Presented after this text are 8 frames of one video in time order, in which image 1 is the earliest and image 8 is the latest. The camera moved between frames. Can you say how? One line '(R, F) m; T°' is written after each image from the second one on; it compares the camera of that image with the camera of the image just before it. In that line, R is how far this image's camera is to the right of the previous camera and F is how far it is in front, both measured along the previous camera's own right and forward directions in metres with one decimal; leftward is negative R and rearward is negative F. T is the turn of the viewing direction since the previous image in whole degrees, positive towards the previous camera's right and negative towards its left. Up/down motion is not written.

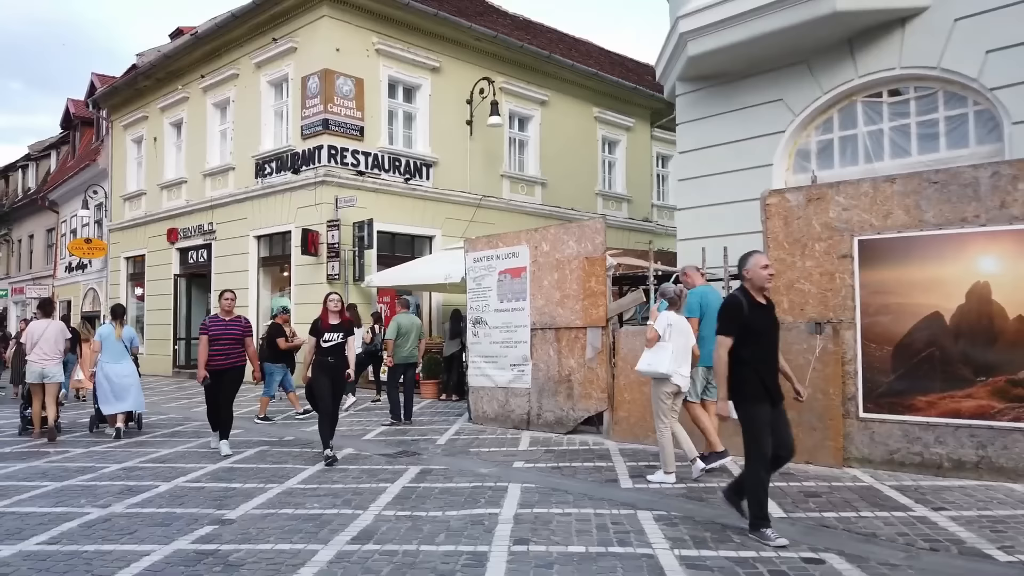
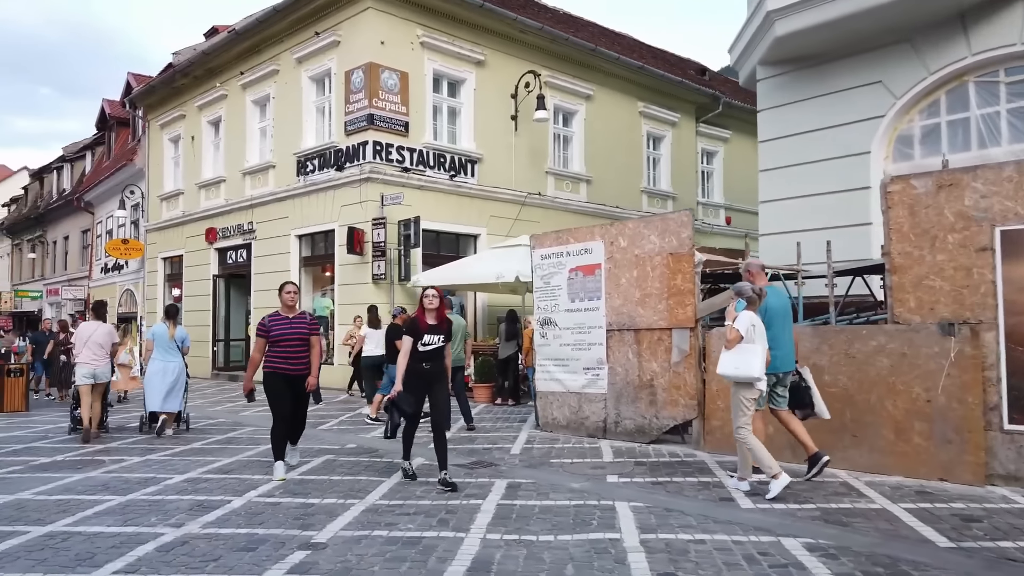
(-0.6, +0.6) m; -2°
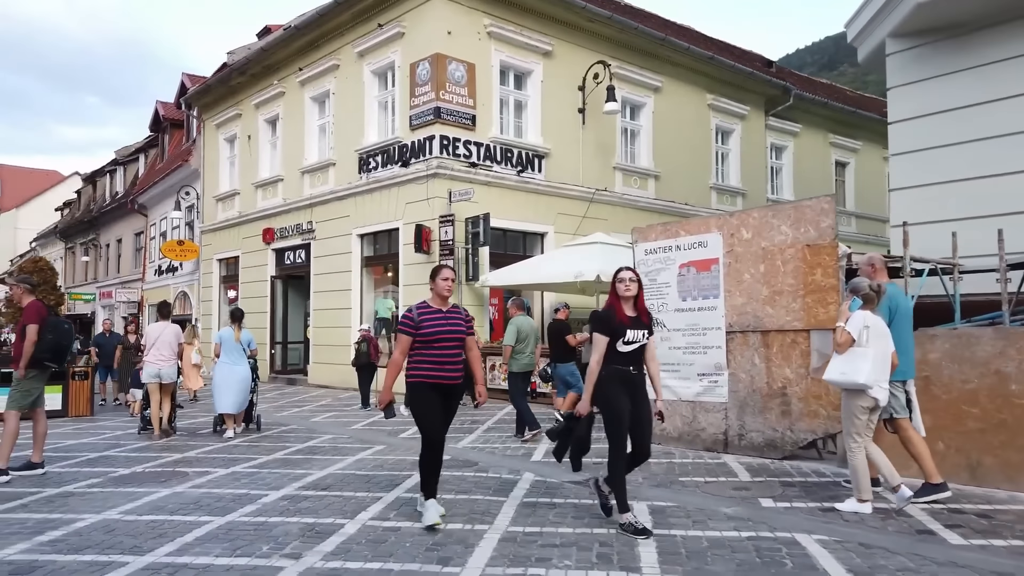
(-0.8, +0.8) m; -3°
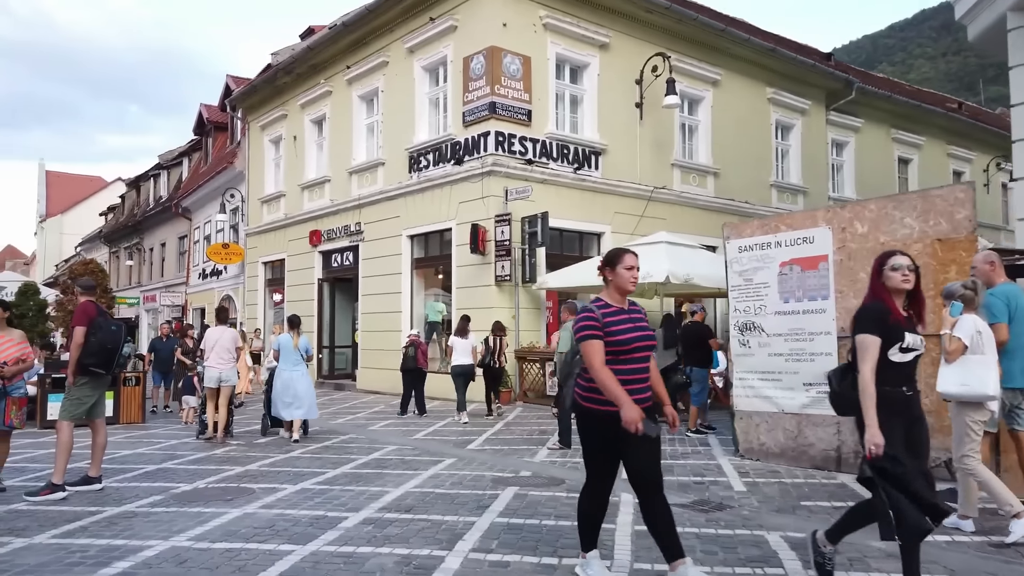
(-0.5, +0.6) m; -2°
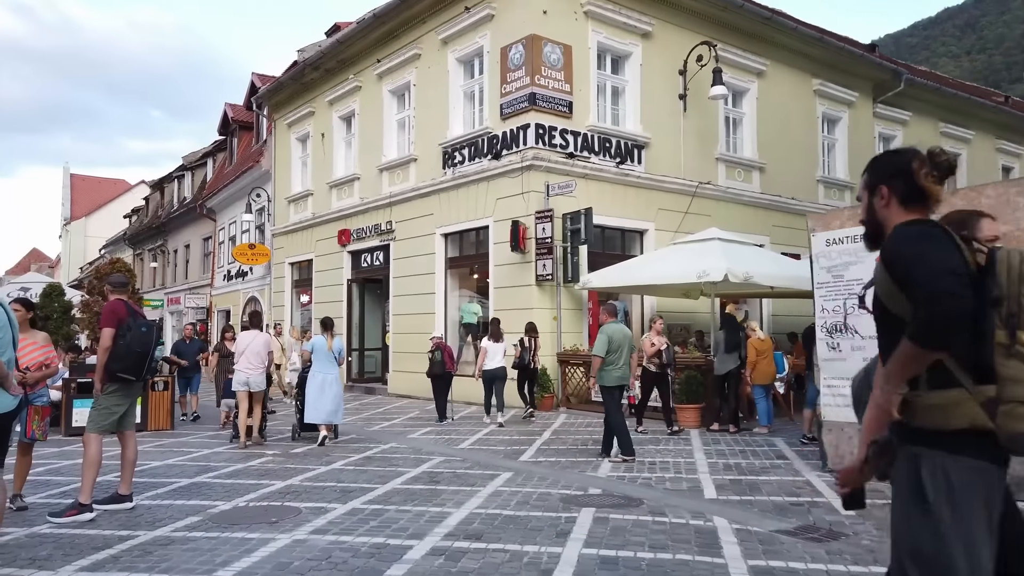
(-0.4, +0.7) m; -1°
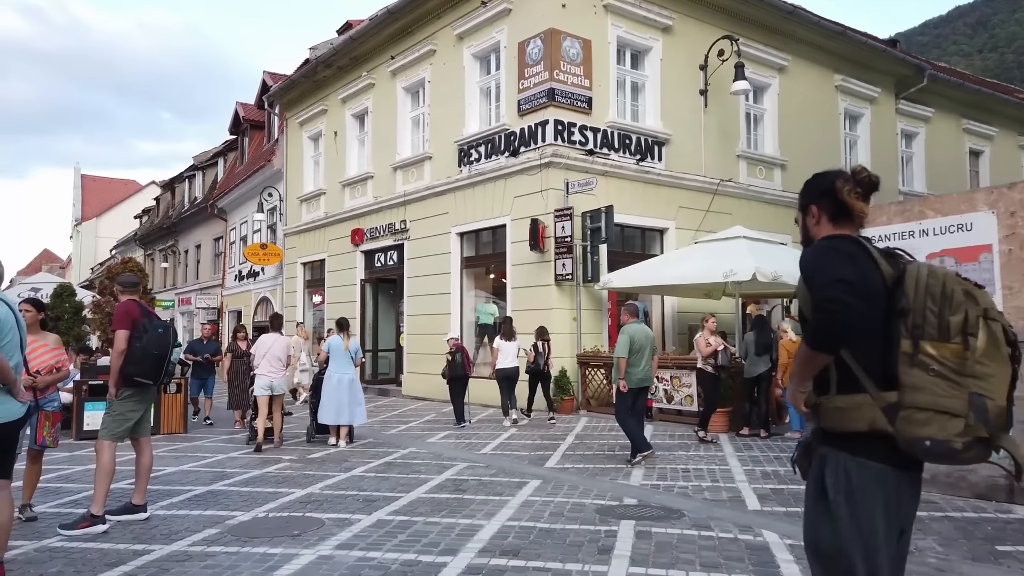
(-0.2, +0.3) m; -1°
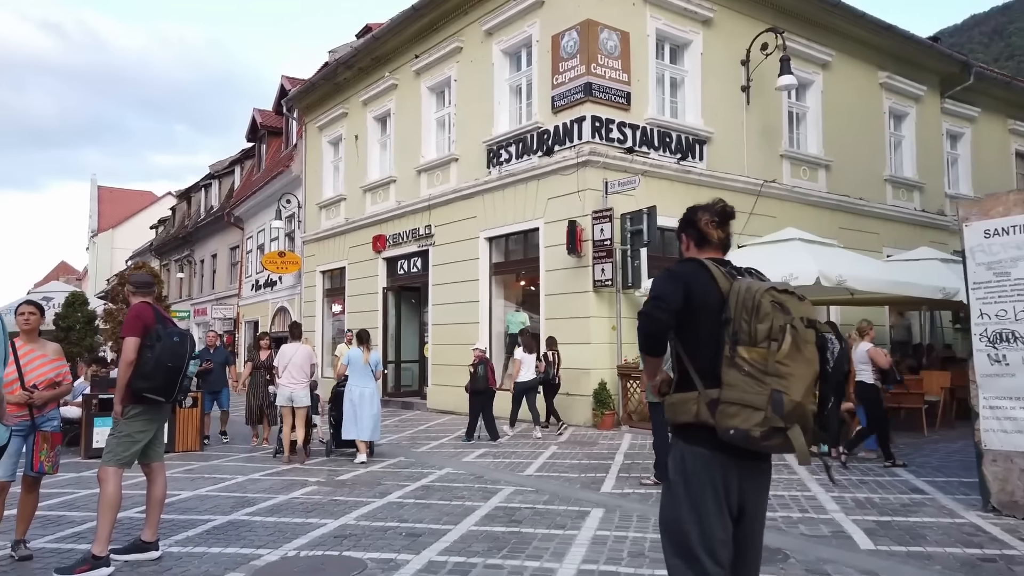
(-0.4, +0.8) m; -1°
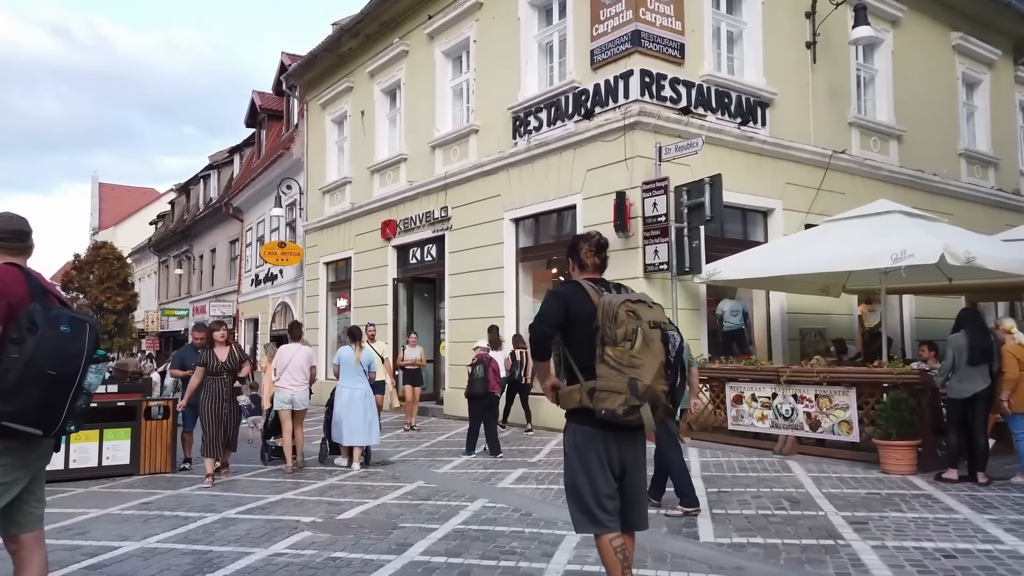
(-0.4, +2.0) m; -1°
